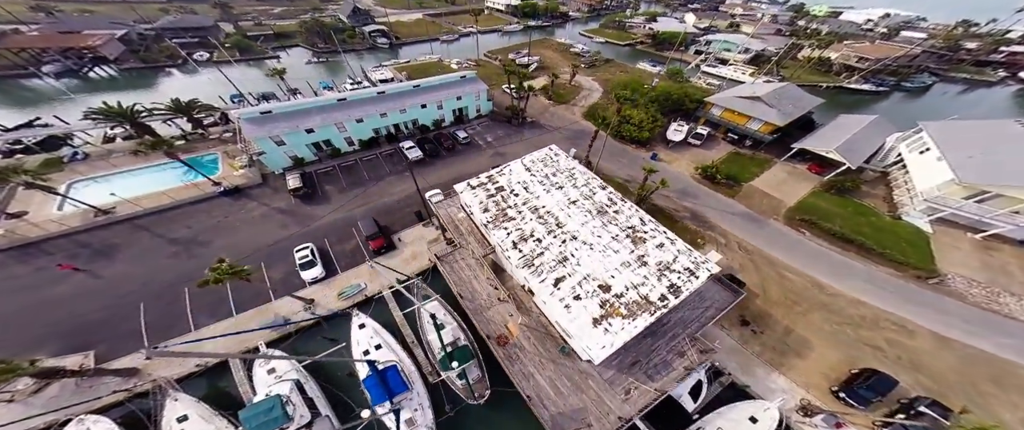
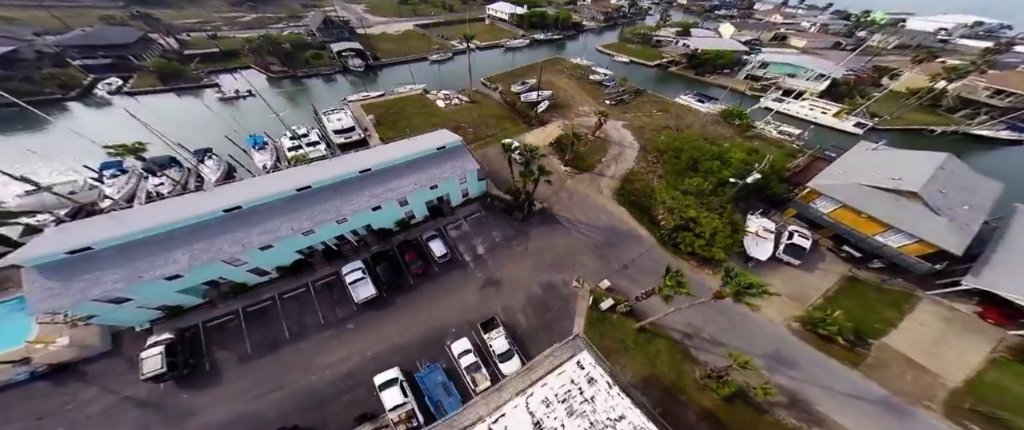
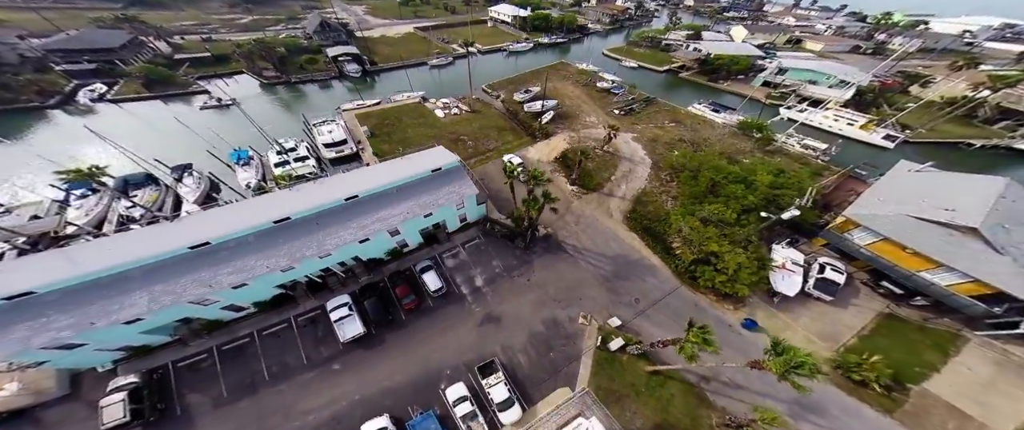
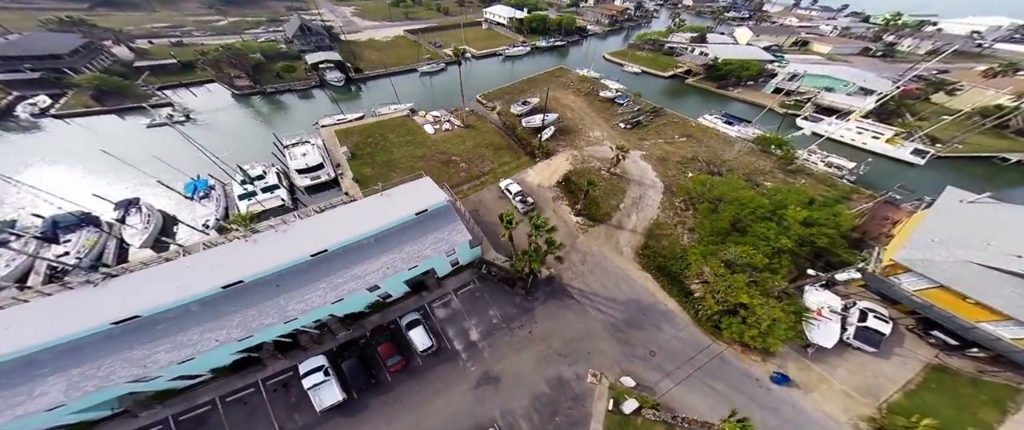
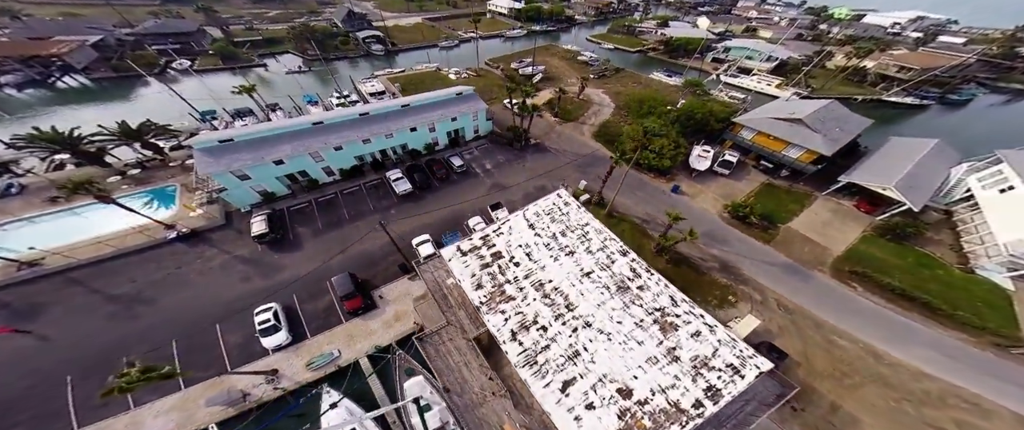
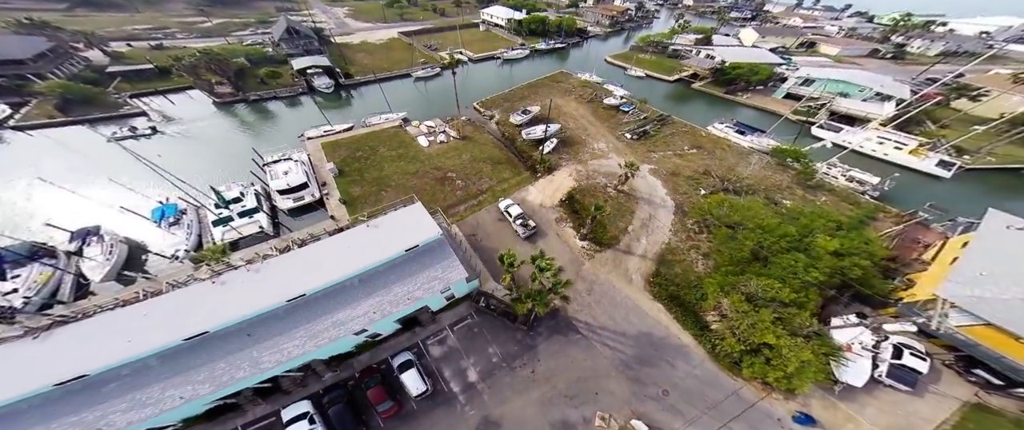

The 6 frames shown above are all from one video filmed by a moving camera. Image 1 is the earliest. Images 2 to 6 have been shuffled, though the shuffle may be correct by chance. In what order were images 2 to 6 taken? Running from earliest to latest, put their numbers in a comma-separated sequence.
5, 2, 3, 4, 6
